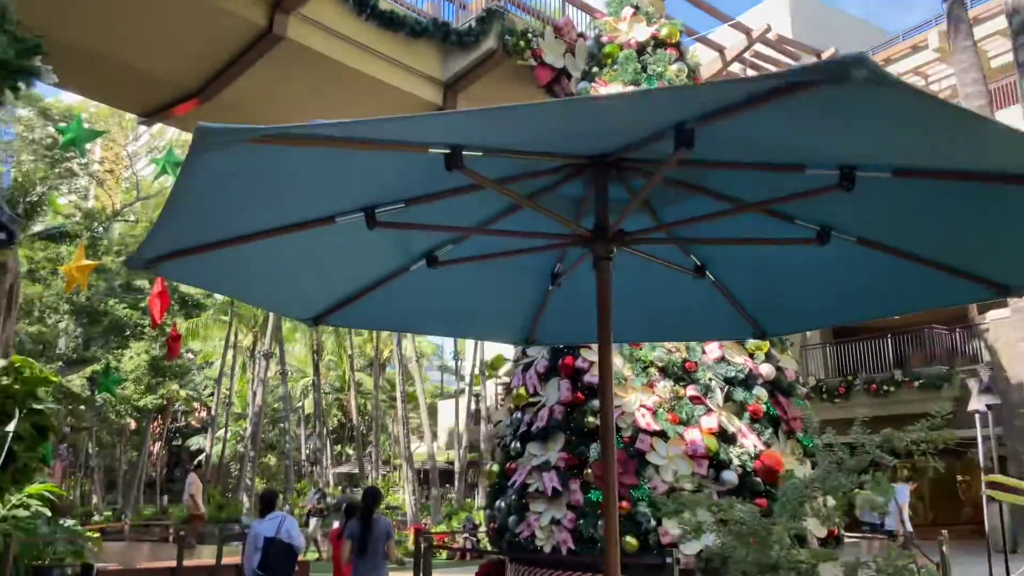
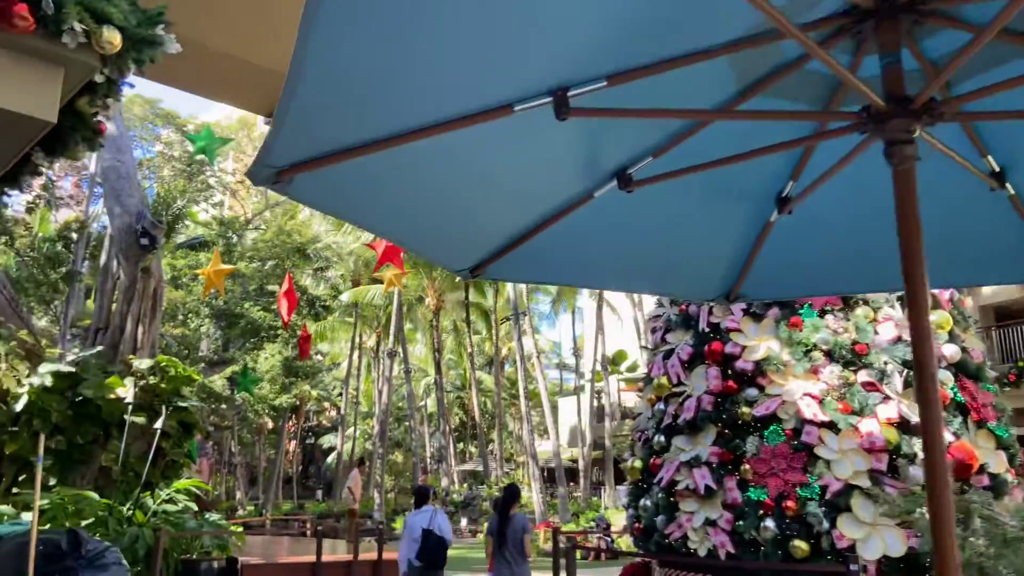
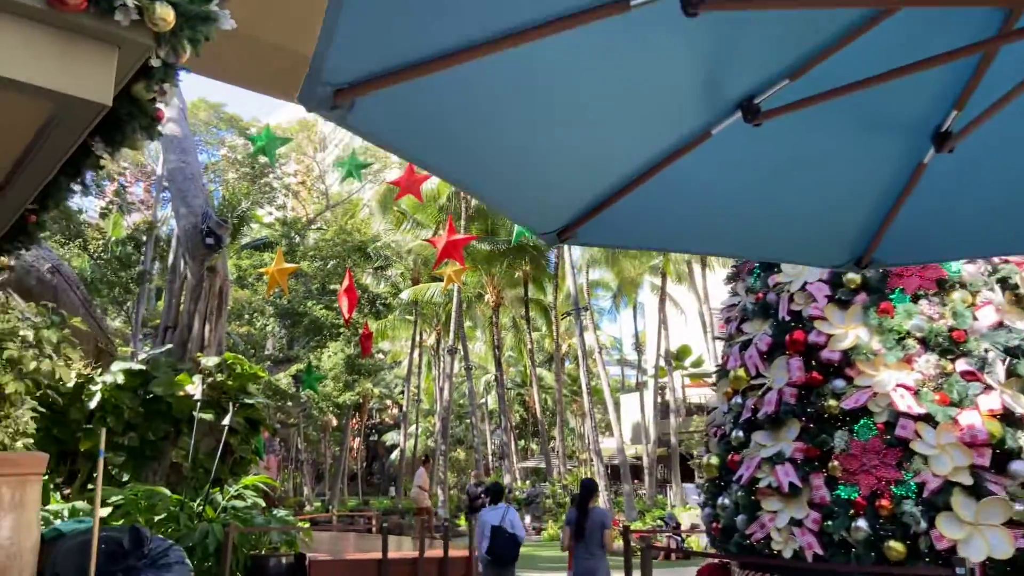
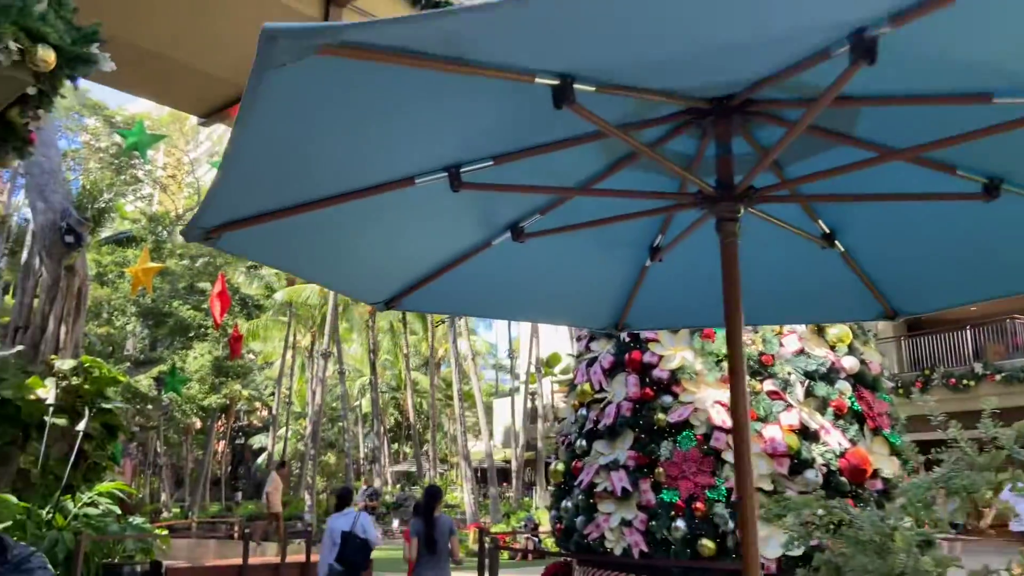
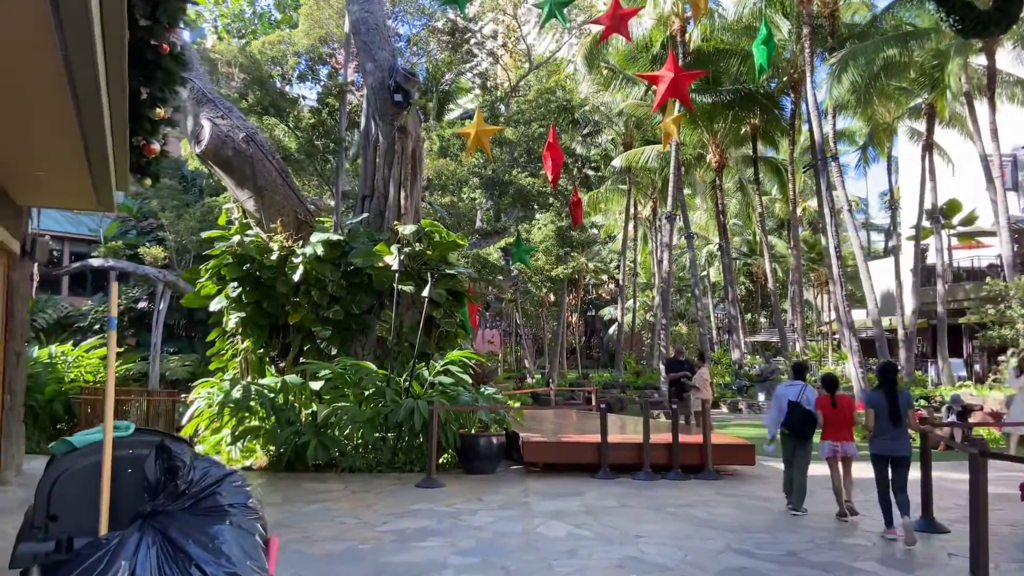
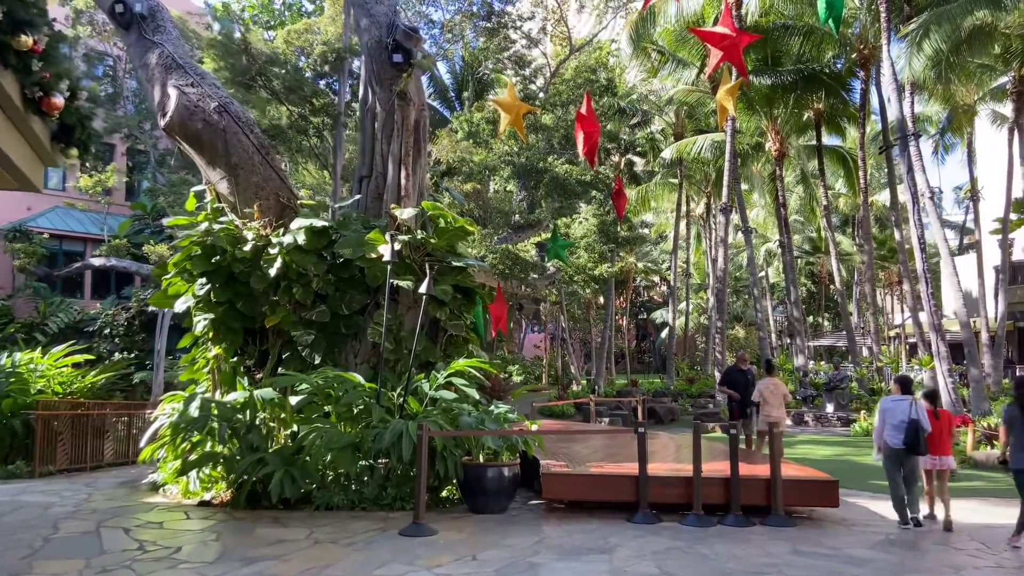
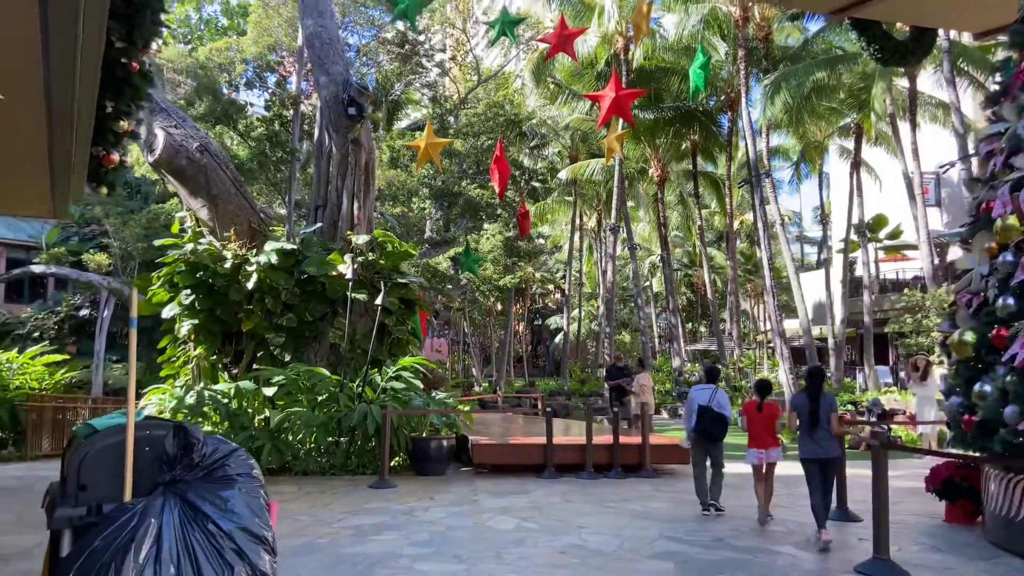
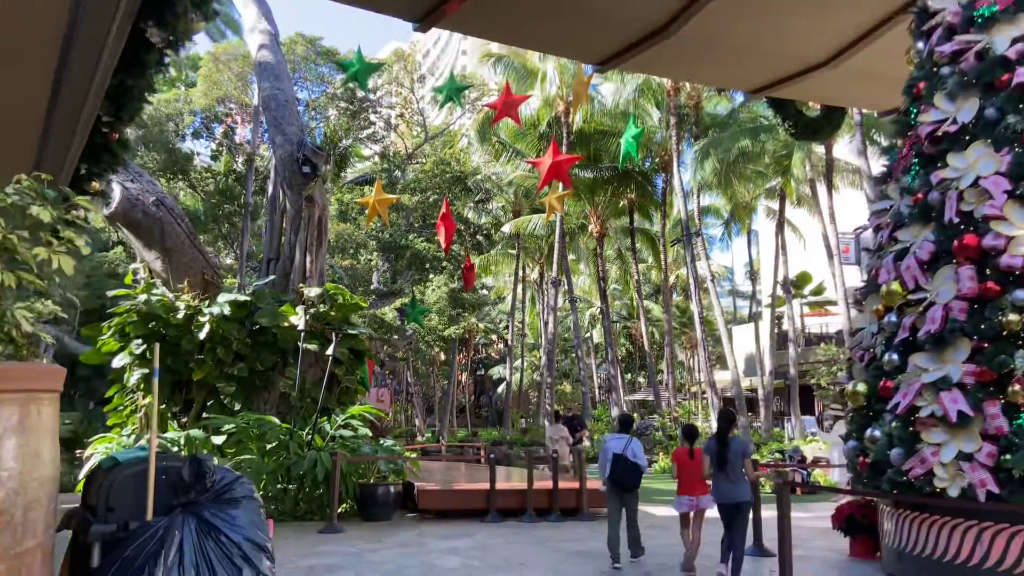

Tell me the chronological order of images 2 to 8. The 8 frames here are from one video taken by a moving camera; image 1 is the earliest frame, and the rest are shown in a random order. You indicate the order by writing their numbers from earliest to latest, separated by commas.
4, 2, 3, 8, 7, 5, 6
